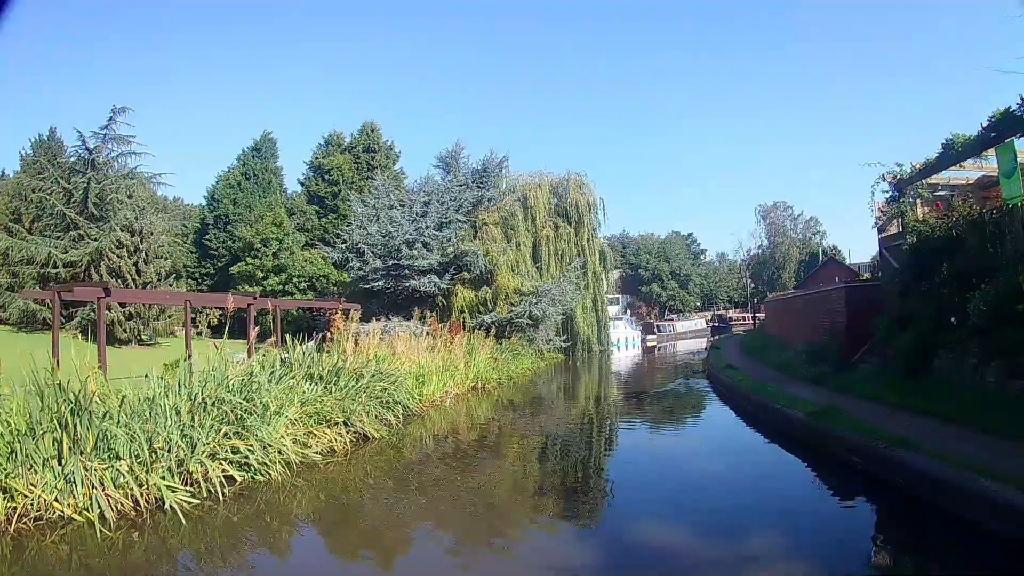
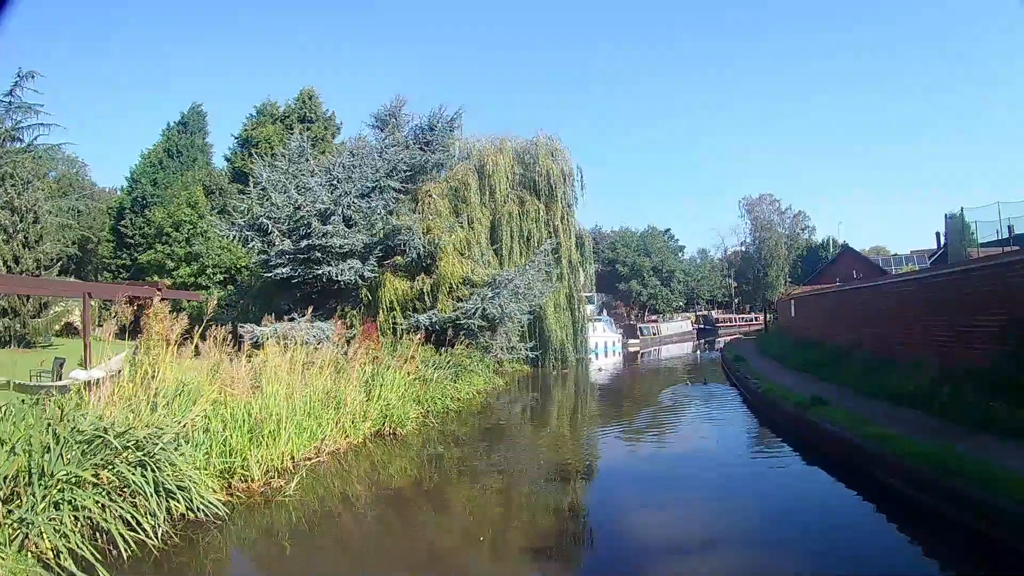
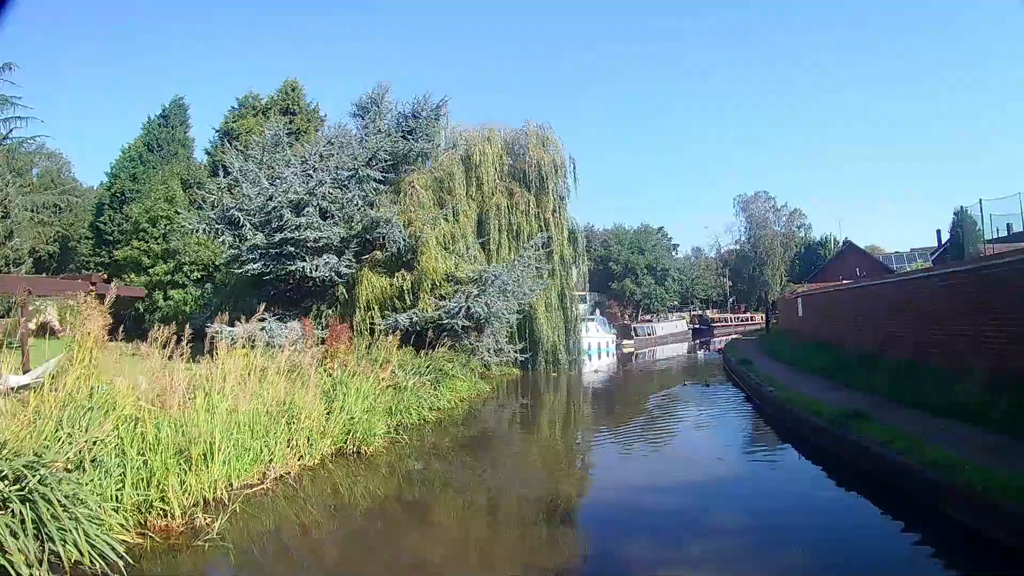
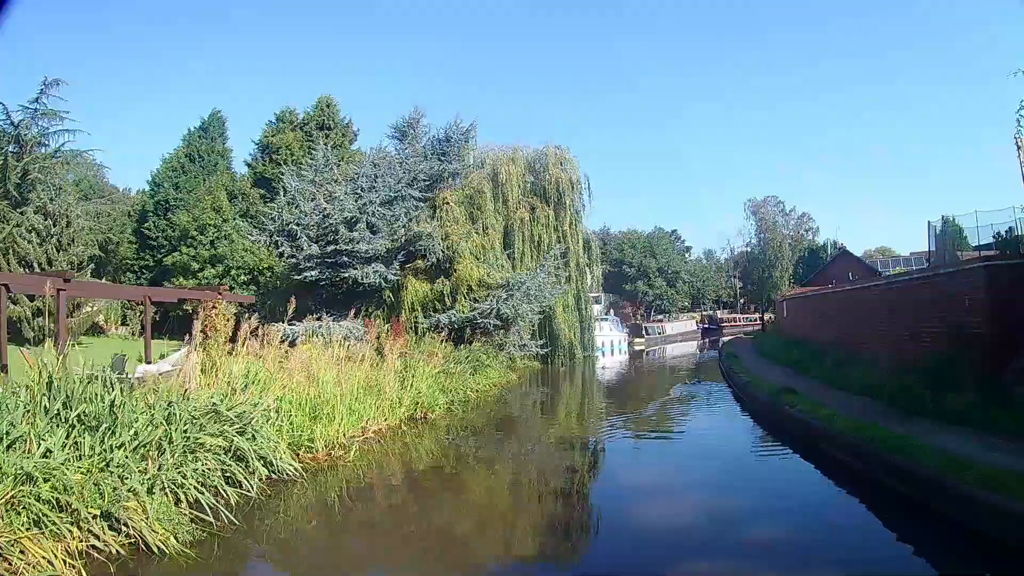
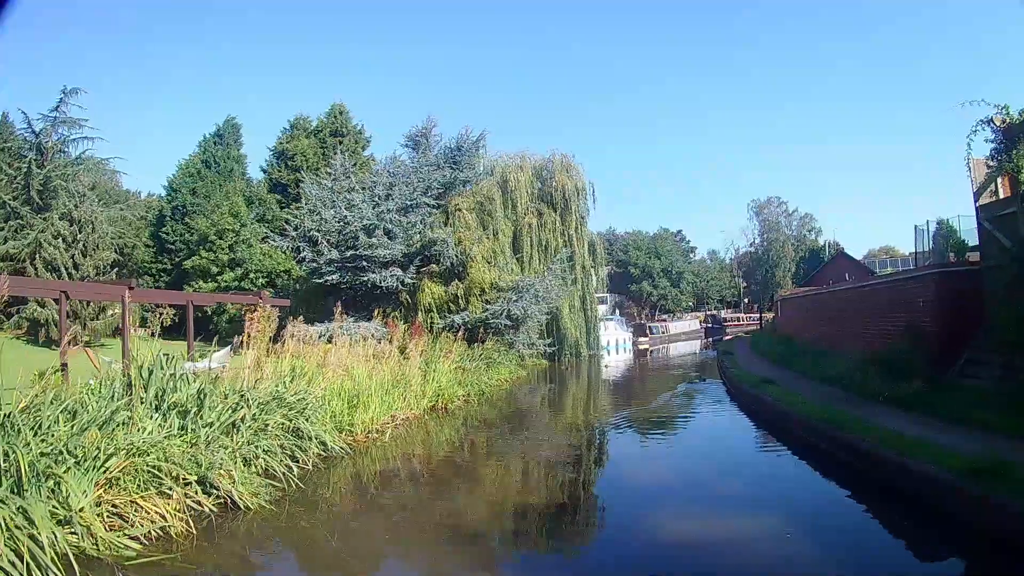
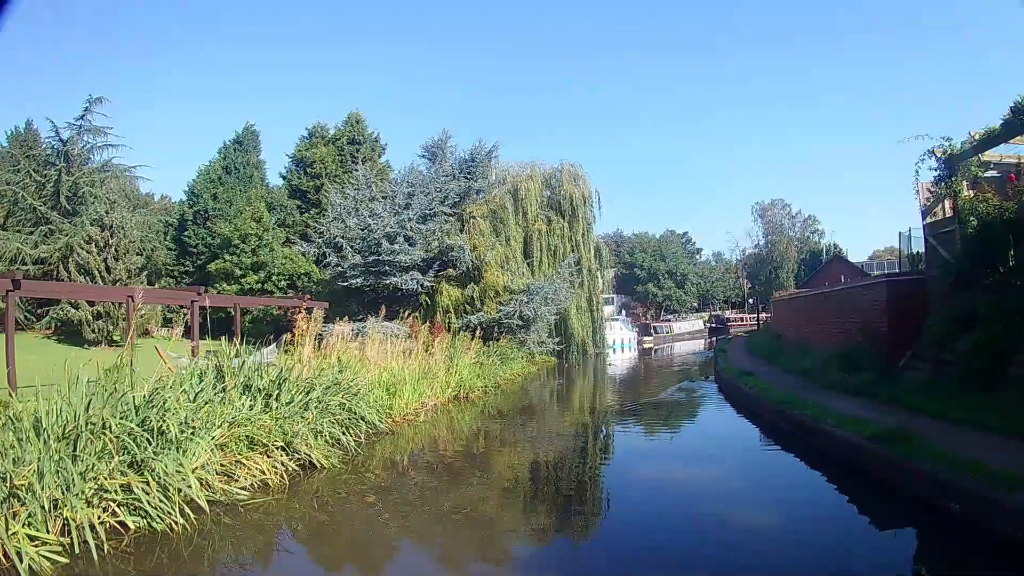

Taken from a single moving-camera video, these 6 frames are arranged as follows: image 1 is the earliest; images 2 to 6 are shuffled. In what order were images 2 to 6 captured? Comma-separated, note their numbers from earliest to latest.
6, 5, 4, 2, 3
